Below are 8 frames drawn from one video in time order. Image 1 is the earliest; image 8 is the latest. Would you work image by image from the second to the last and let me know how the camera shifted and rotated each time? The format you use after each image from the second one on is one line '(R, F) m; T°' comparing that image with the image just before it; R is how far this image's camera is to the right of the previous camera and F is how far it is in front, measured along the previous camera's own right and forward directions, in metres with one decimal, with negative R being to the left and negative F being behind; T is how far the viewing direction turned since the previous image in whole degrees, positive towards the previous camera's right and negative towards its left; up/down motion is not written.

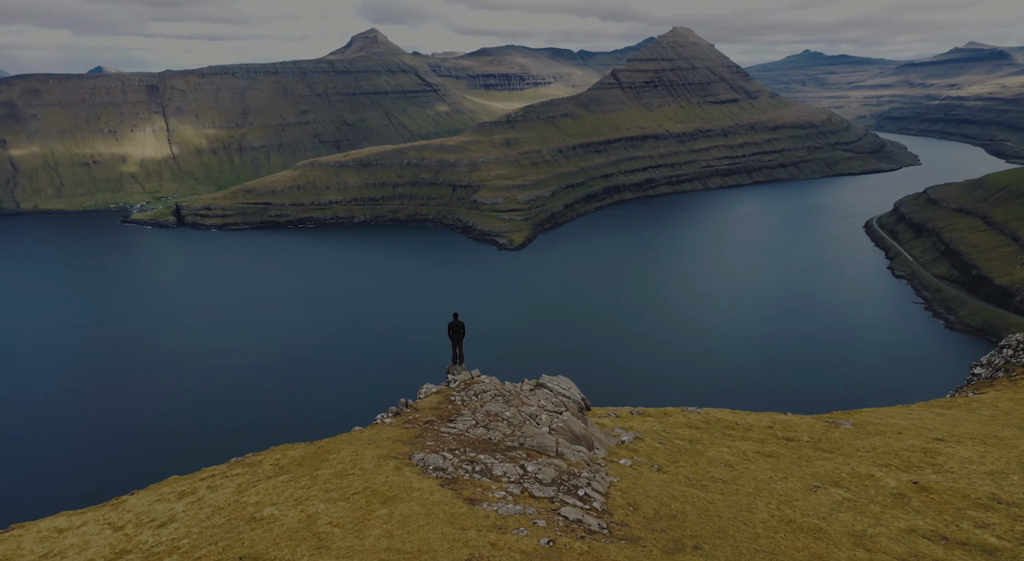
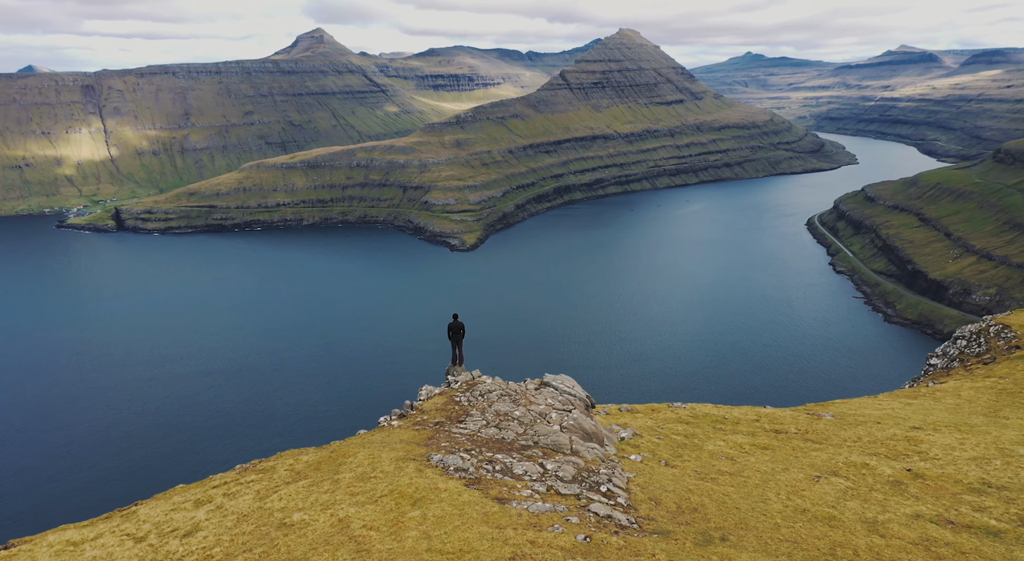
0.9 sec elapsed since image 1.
(-4.3, 0.0) m; +3°
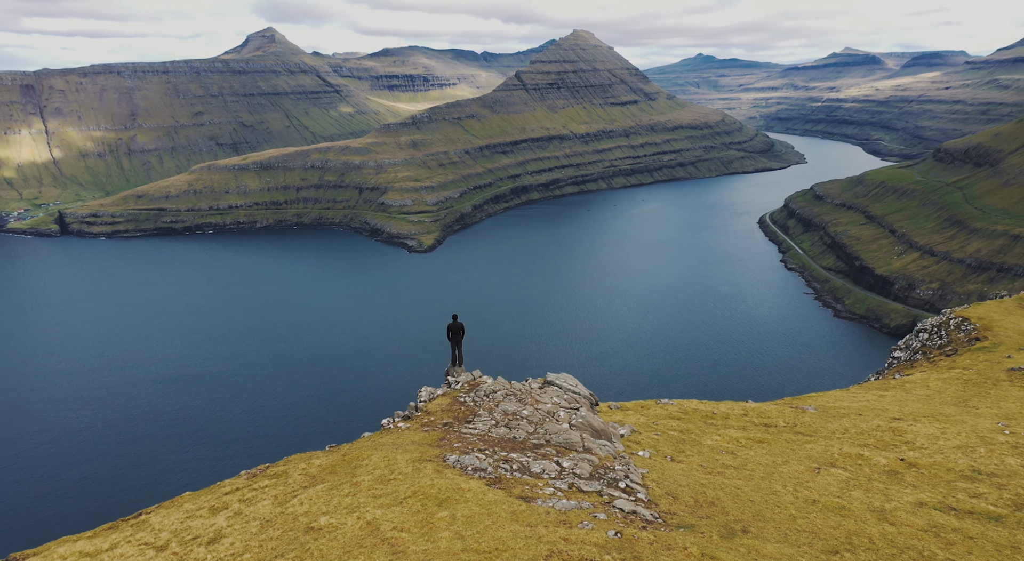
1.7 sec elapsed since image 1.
(-3.8, -0.1) m; +2°
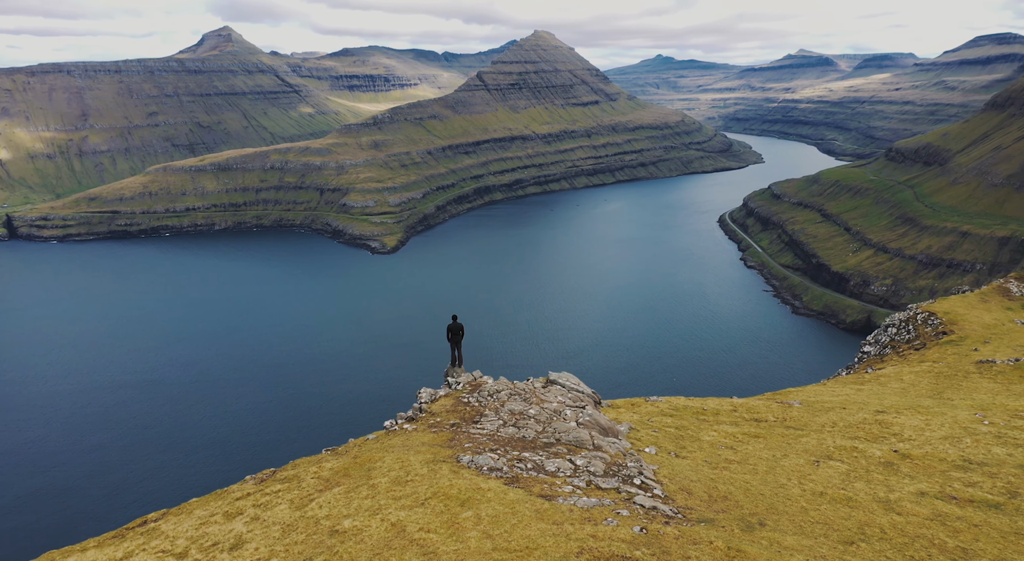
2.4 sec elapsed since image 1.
(-3.2, -0.1) m; +2°
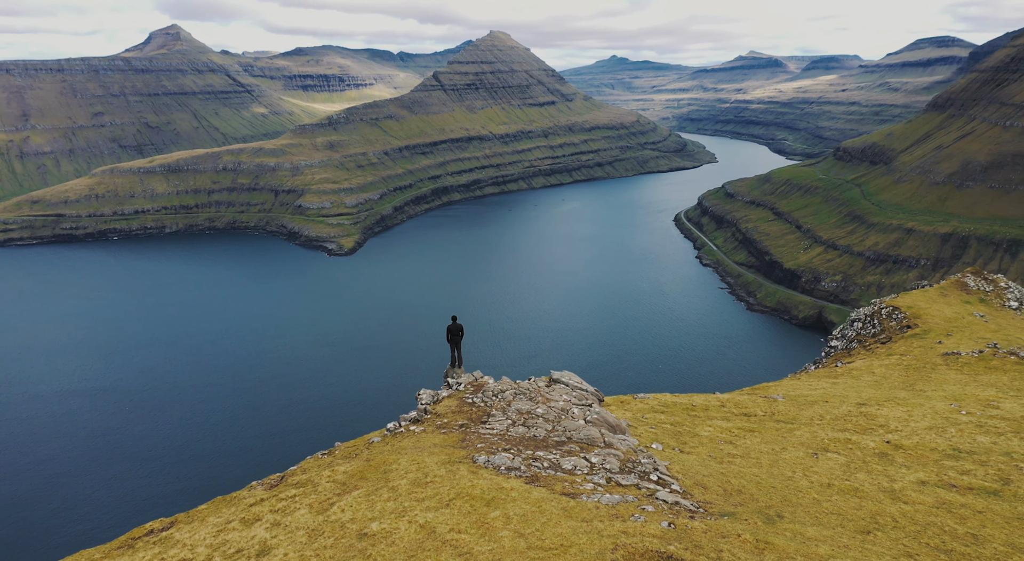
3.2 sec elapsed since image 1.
(-3.7, 0.0) m; +2°
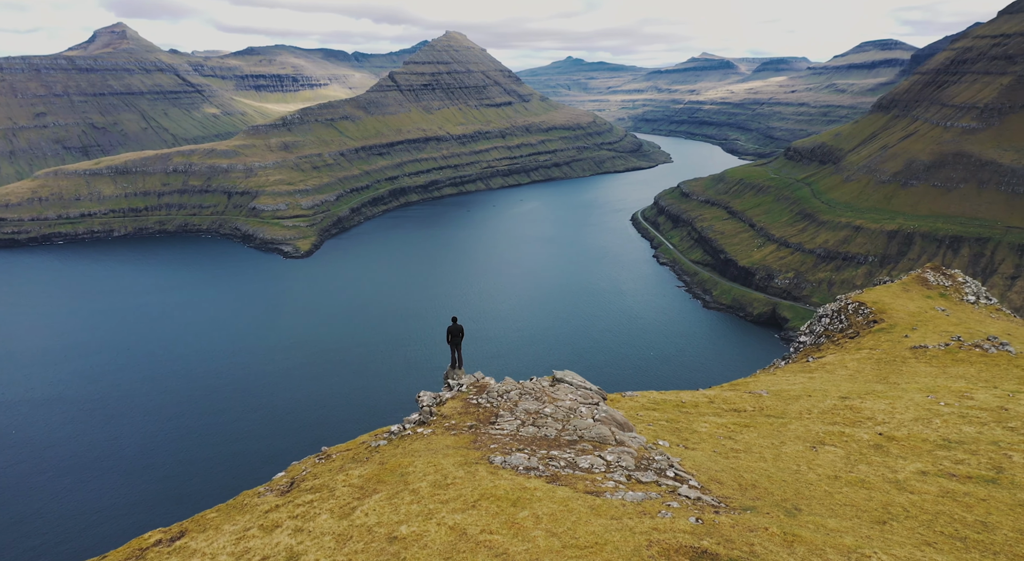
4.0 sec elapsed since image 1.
(-3.7, 0.0) m; +2°
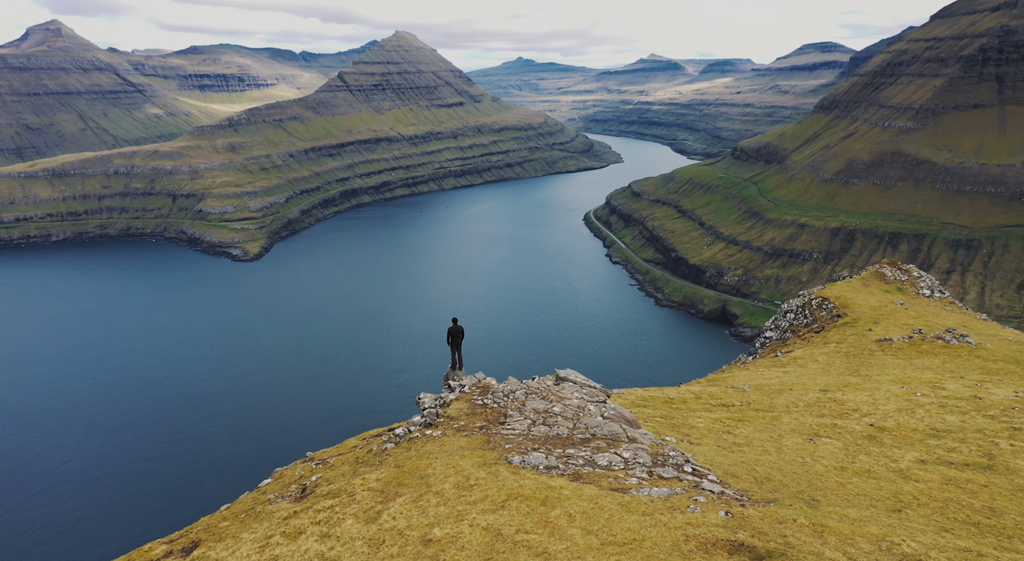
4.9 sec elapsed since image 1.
(-4.2, 0.0) m; +3°
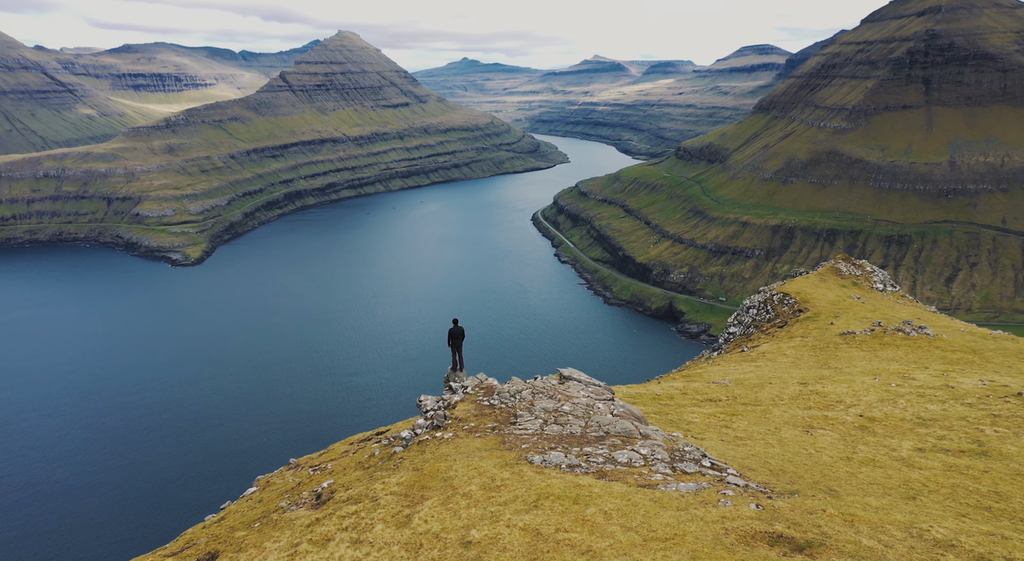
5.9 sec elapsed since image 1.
(-4.7, 0.0) m; +3°
